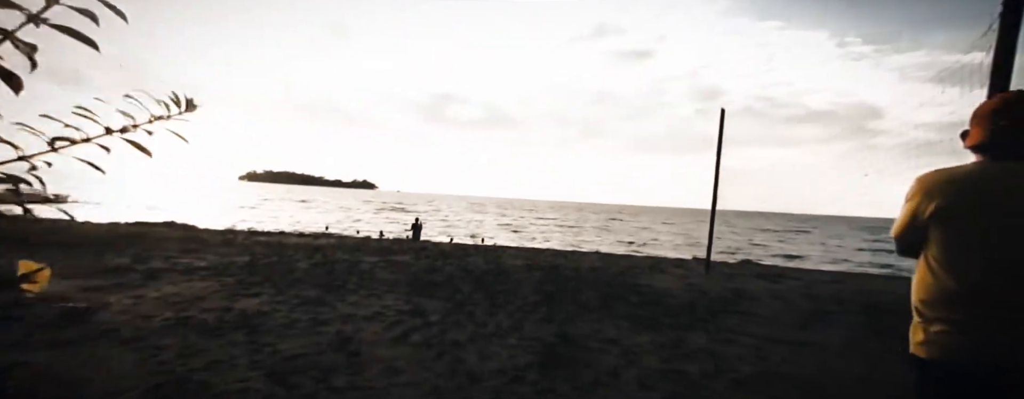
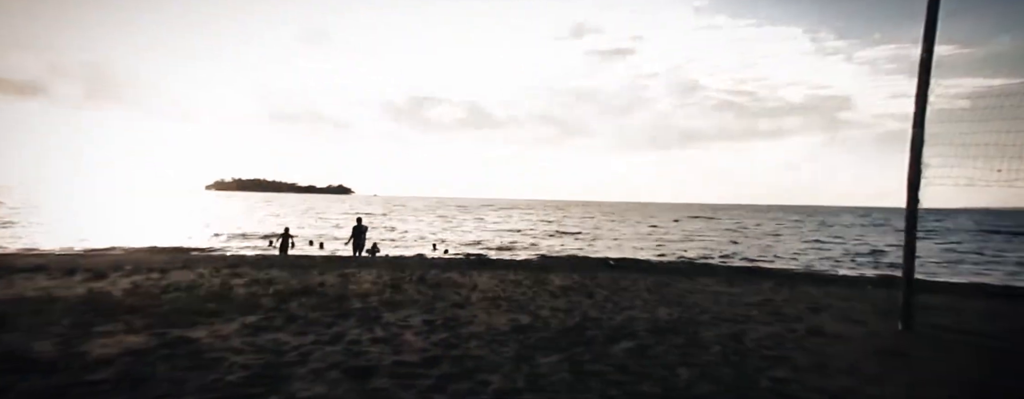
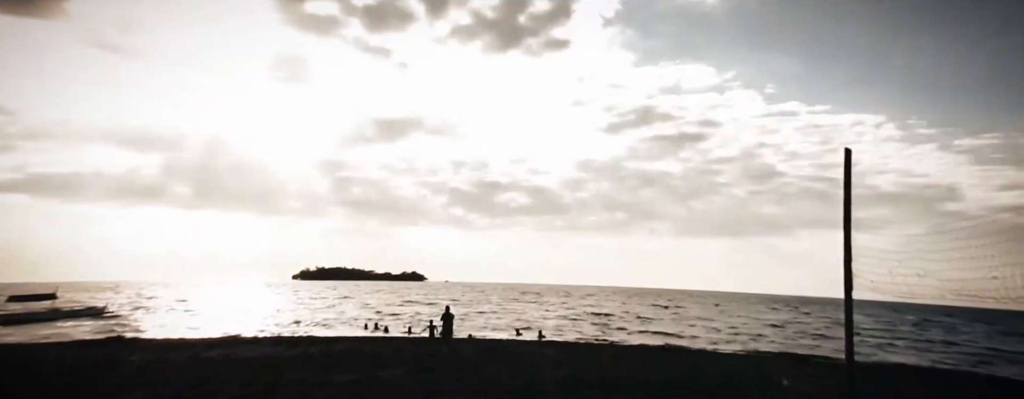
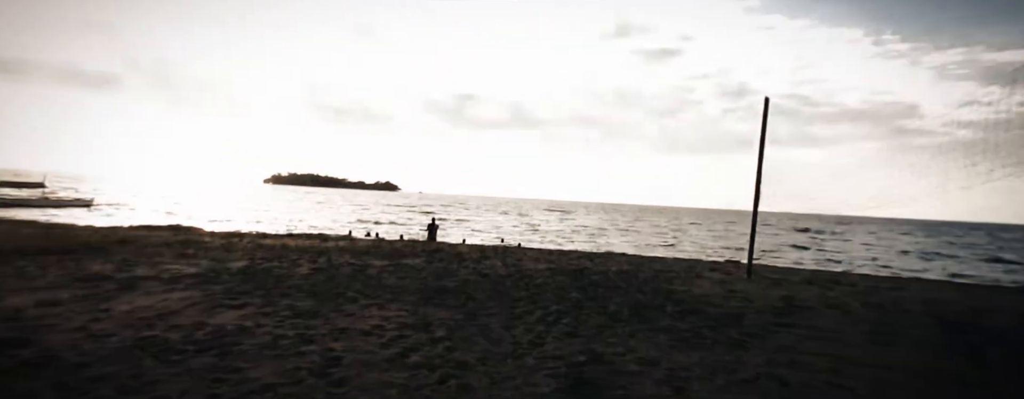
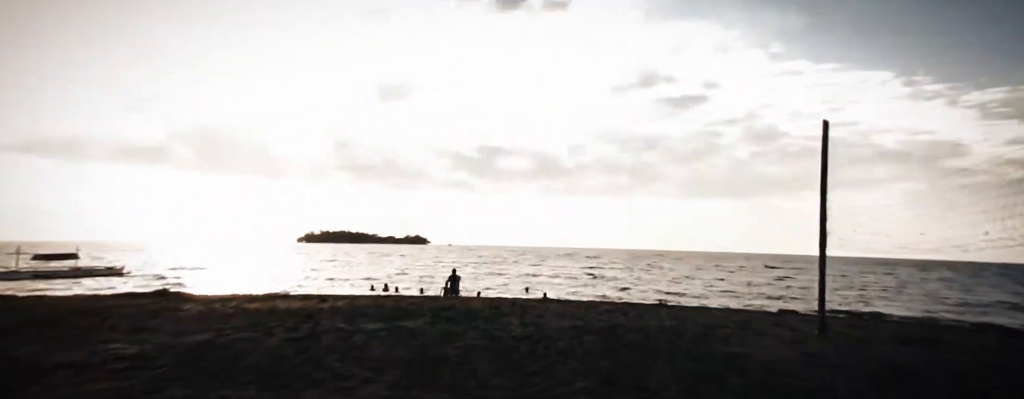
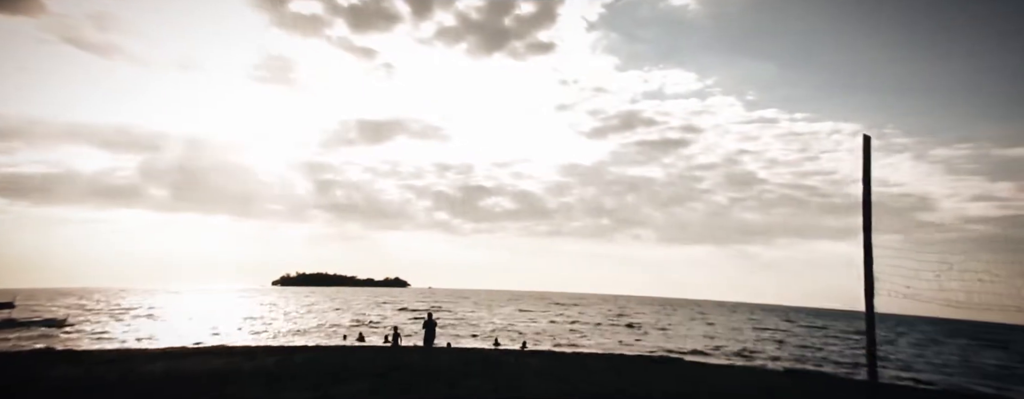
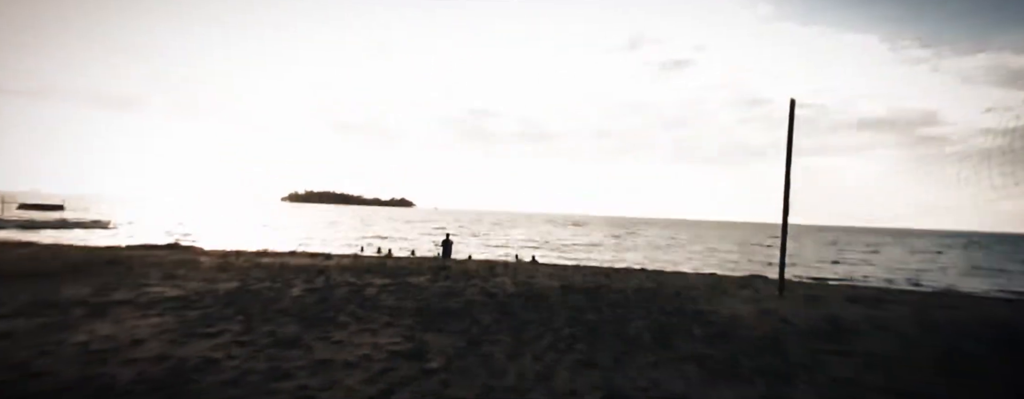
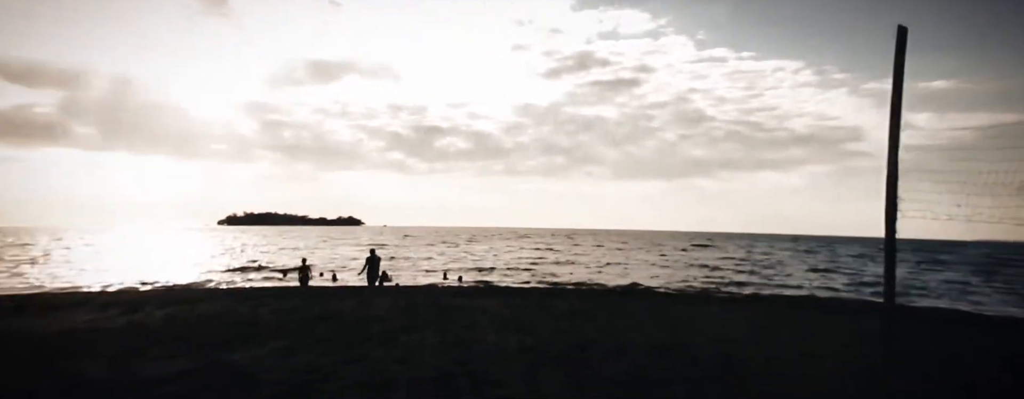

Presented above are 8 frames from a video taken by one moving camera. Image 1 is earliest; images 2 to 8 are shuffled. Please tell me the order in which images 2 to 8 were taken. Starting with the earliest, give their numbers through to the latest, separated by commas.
4, 7, 5, 3, 6, 8, 2
